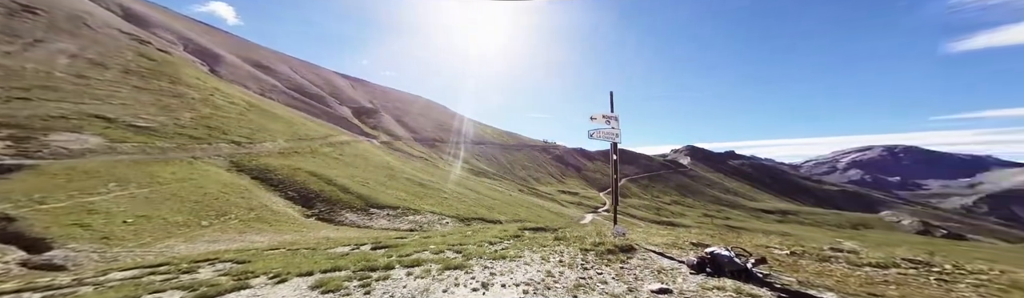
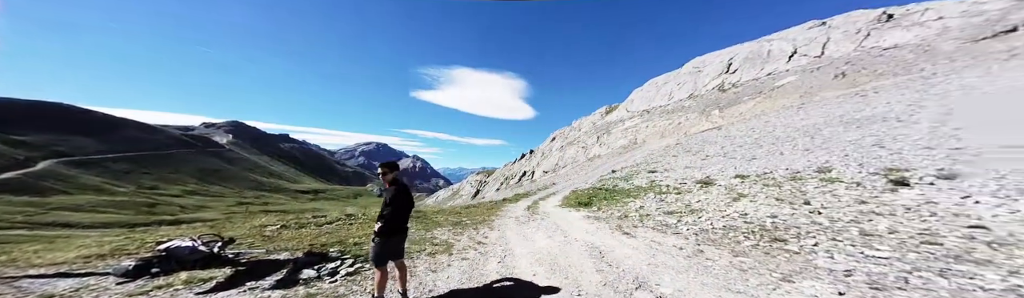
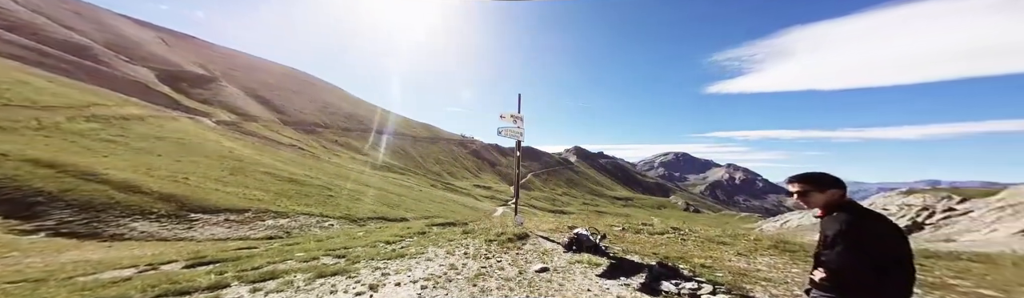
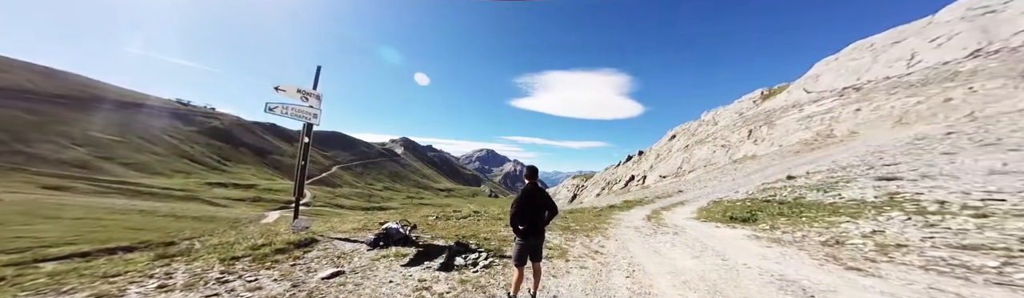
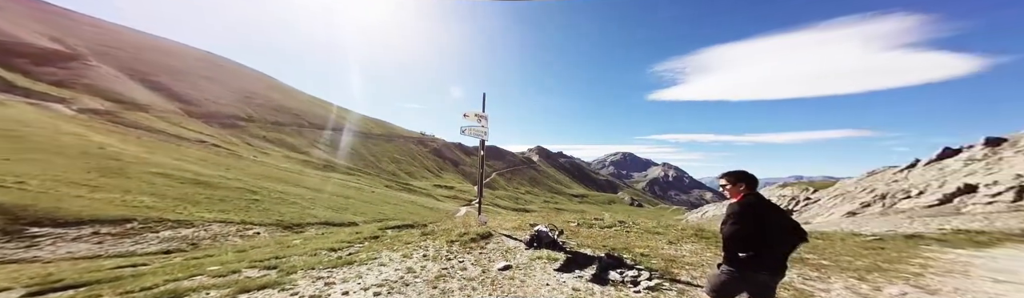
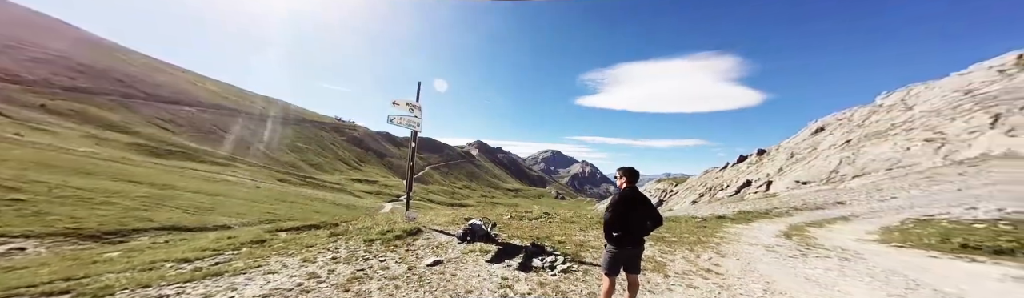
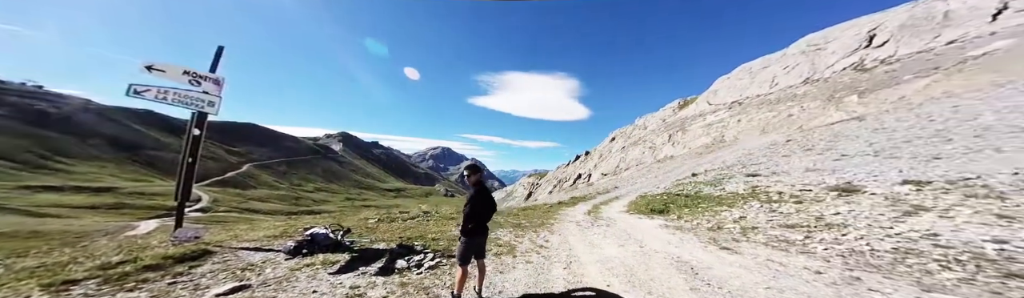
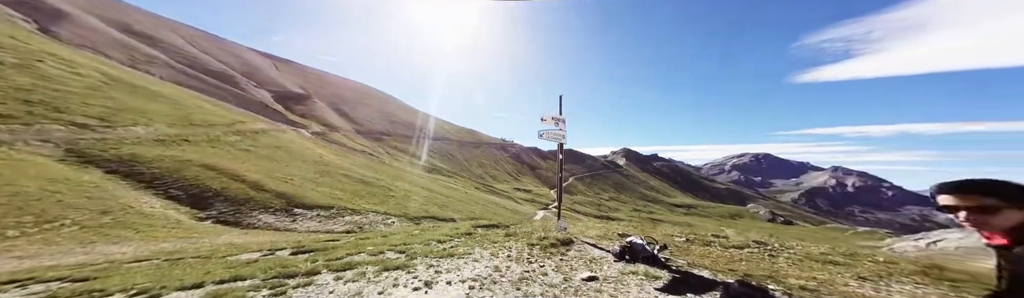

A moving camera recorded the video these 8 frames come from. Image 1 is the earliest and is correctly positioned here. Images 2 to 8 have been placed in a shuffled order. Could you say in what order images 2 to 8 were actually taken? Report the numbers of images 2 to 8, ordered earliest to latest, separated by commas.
8, 3, 5, 6, 4, 7, 2
